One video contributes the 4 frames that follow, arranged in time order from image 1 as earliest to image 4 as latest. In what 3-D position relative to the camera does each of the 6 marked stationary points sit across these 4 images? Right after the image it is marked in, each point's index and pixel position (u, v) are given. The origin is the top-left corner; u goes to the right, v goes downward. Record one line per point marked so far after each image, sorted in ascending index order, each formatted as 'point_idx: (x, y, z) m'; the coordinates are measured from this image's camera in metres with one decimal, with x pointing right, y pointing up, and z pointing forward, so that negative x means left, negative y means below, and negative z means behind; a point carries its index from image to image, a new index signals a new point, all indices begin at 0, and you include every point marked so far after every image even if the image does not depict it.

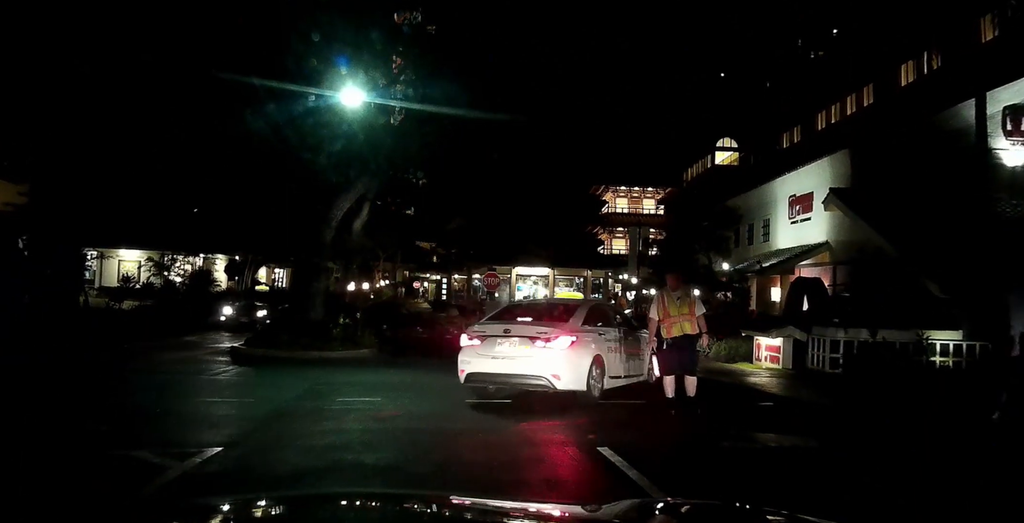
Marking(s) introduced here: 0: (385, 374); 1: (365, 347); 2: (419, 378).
0: (-2.8, -2.7, +14.5) m
1: (-4.4, -2.6, +18.1) m
2: (-2.1, -2.8, +14.4) m
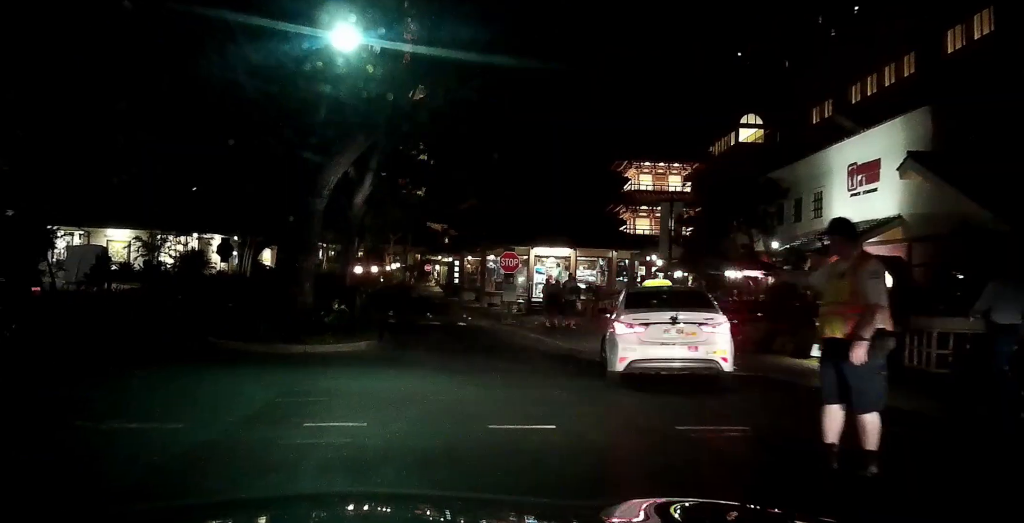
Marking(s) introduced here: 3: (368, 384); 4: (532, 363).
0: (-2.4, -2.3, +13.0) m
1: (-3.9, -2.1, +16.6) m
2: (-1.7, -2.3, +12.9) m
3: (-2.7, -2.3, +12.1) m
4: (+0.2, -2.4, +15.0) m
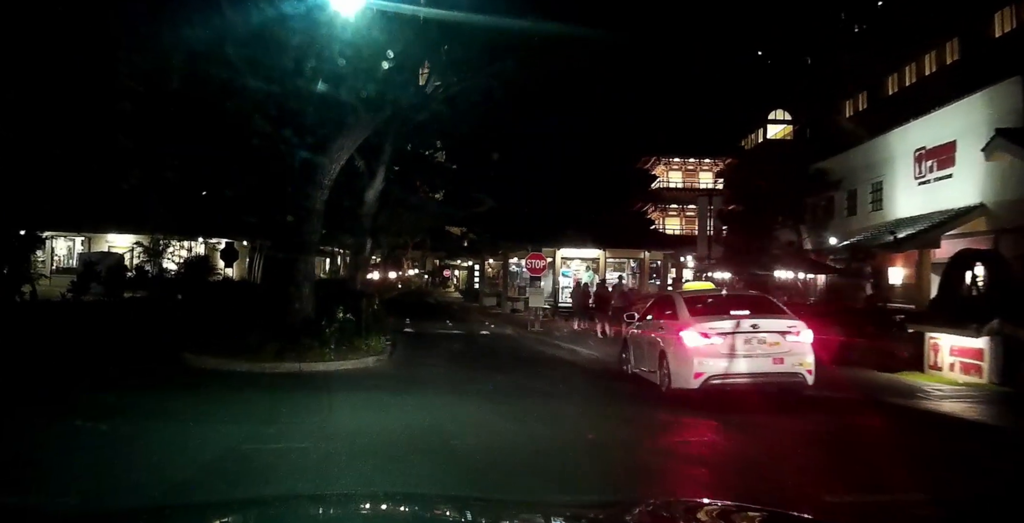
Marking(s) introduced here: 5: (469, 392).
0: (-1.9, -2.3, +11.8) m
1: (-3.3, -2.1, +15.4) m
2: (-1.2, -2.4, +11.7) m
3: (-2.2, -2.3, +11.0) m
4: (+0.8, -2.4, +13.7) m
5: (-0.8, -2.4, +12.1) m
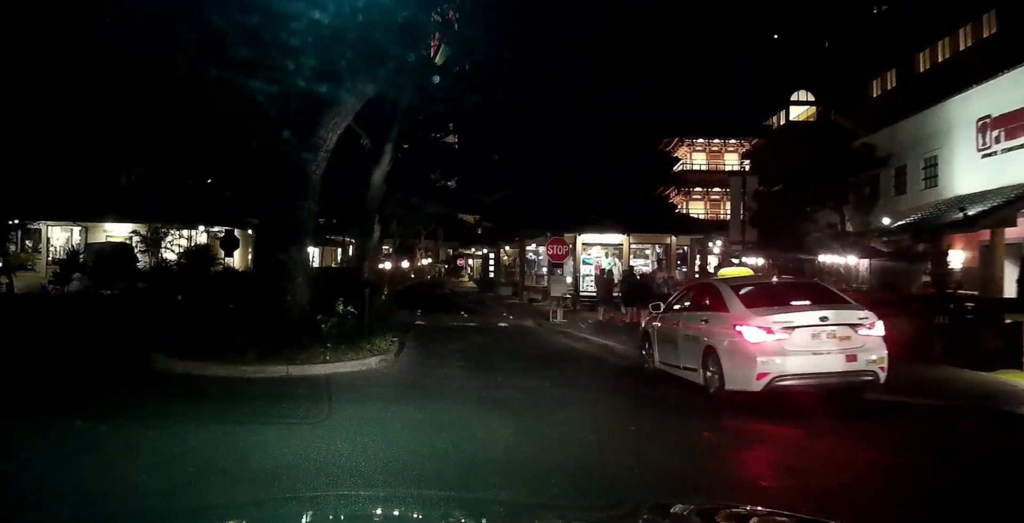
0: (-1.5, -2.1, +10.9) m
1: (-2.9, -1.9, +14.5) m
2: (-0.8, -2.1, +10.7) m
3: (-1.8, -2.1, +10.1) m
4: (+1.1, -2.2, +12.7) m
5: (-0.5, -2.1, +11.2) m
